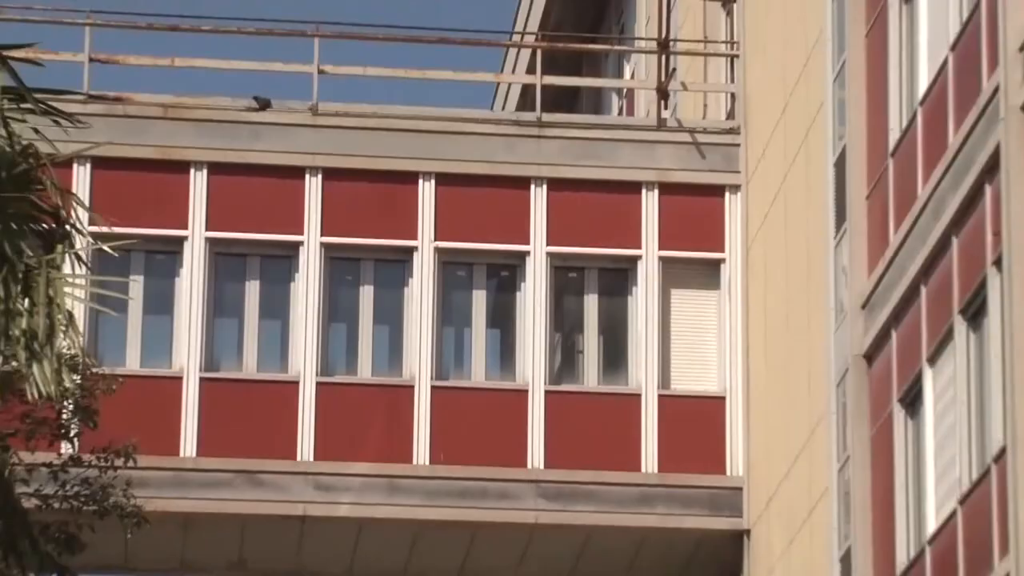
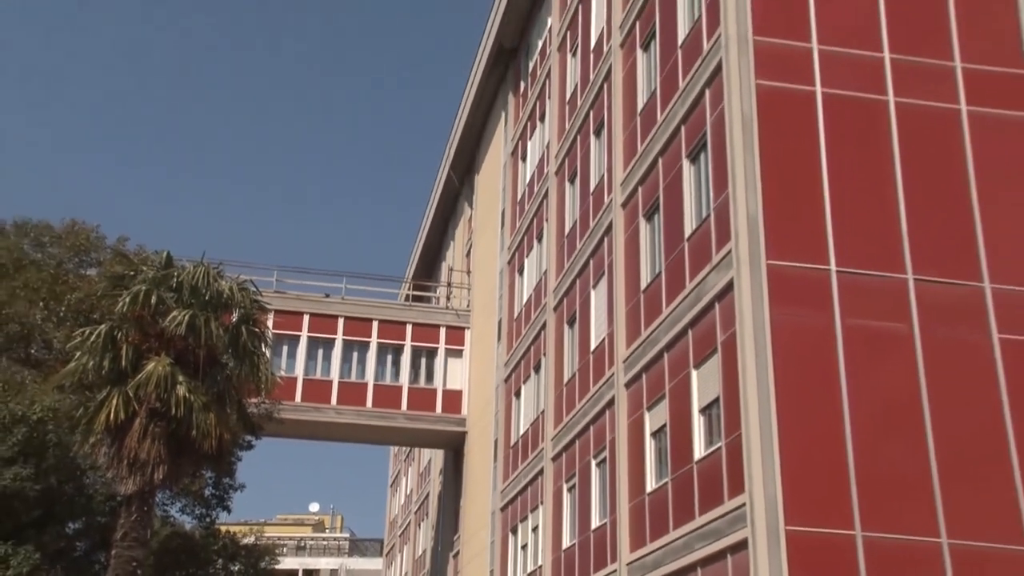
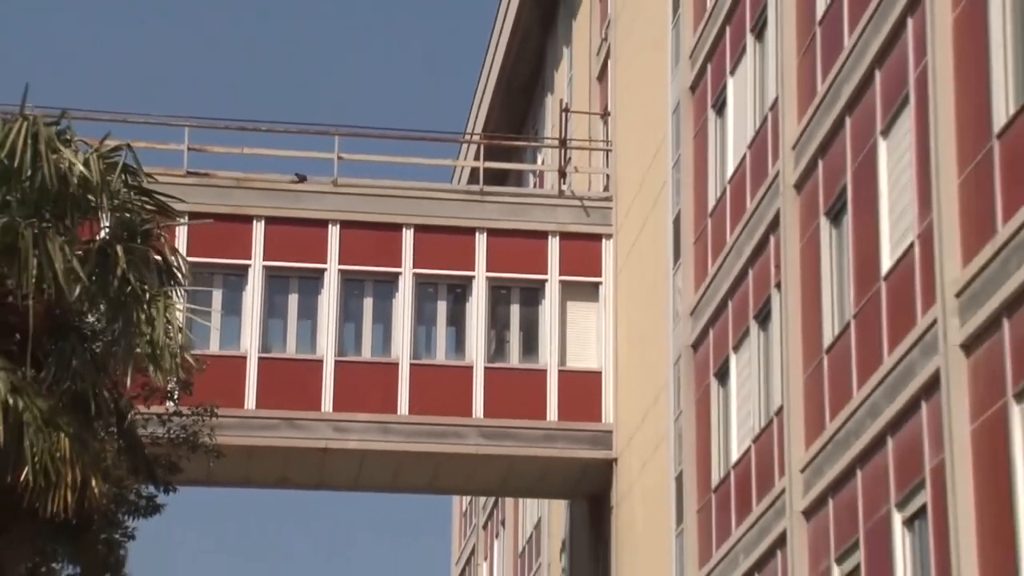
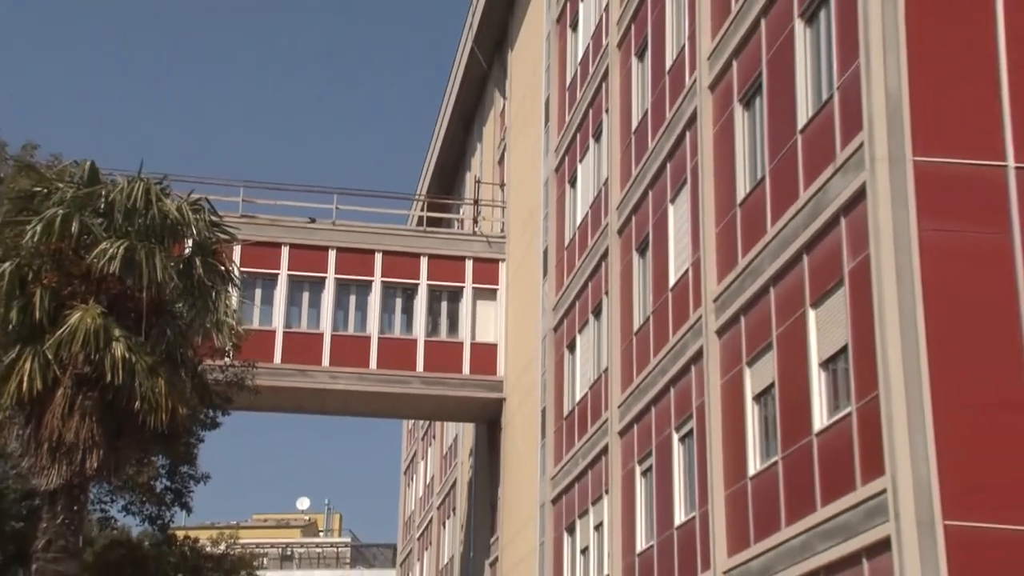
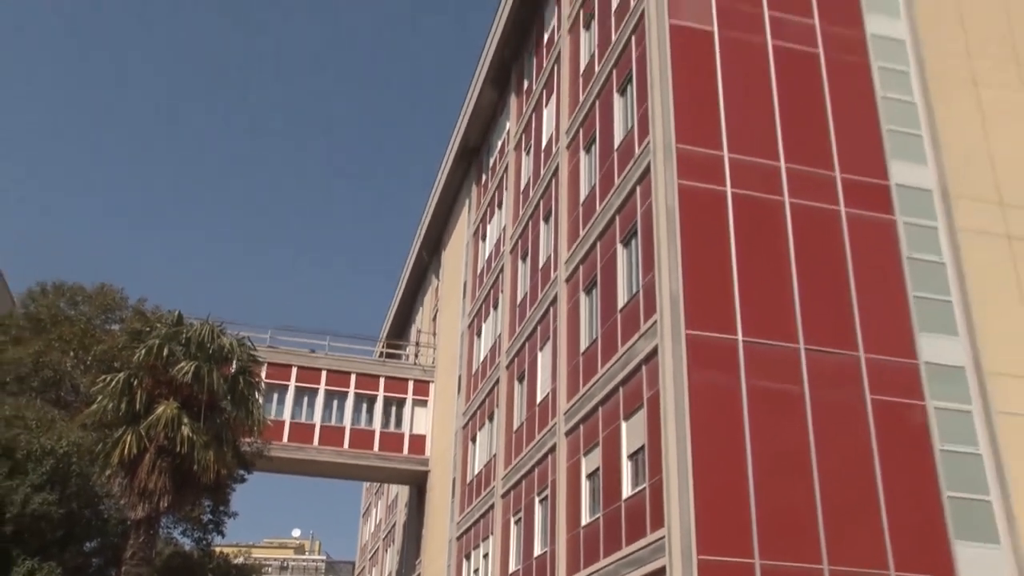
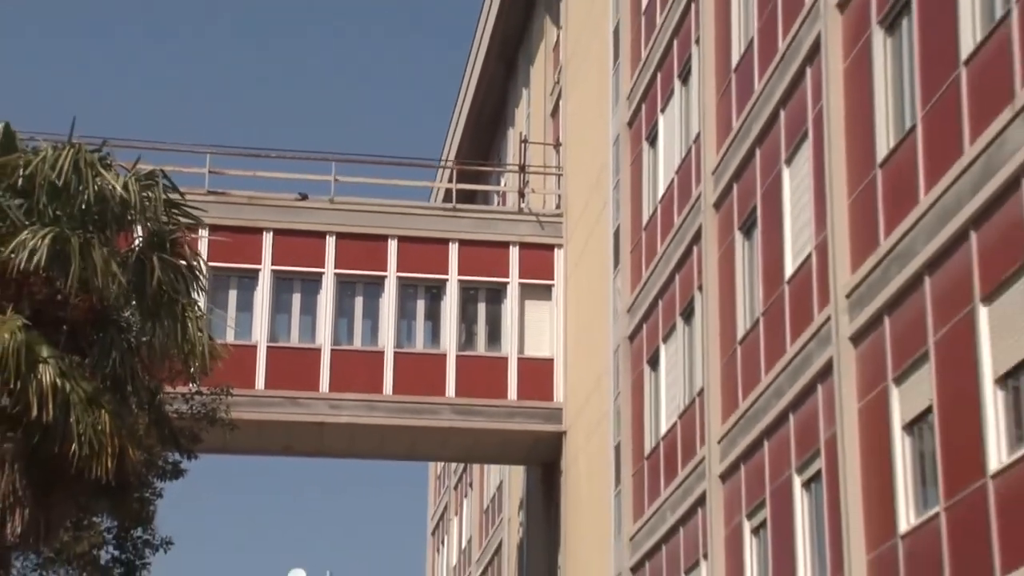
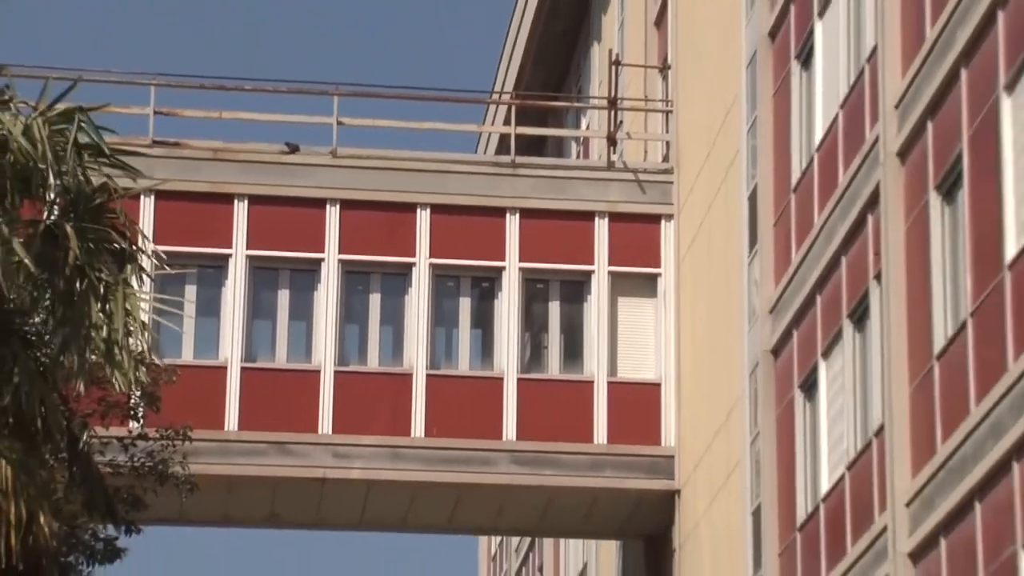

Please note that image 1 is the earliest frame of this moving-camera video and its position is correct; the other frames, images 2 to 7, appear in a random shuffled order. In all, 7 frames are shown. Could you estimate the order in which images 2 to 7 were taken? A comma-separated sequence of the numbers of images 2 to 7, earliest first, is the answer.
7, 3, 6, 4, 2, 5
